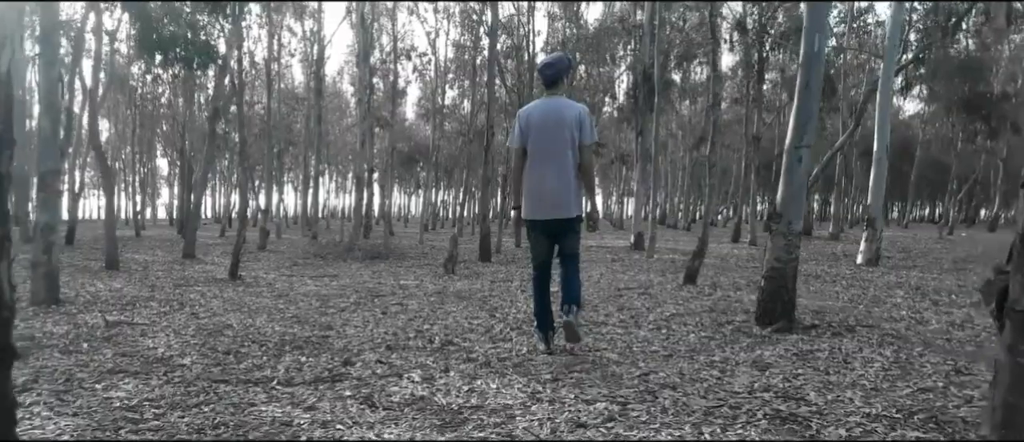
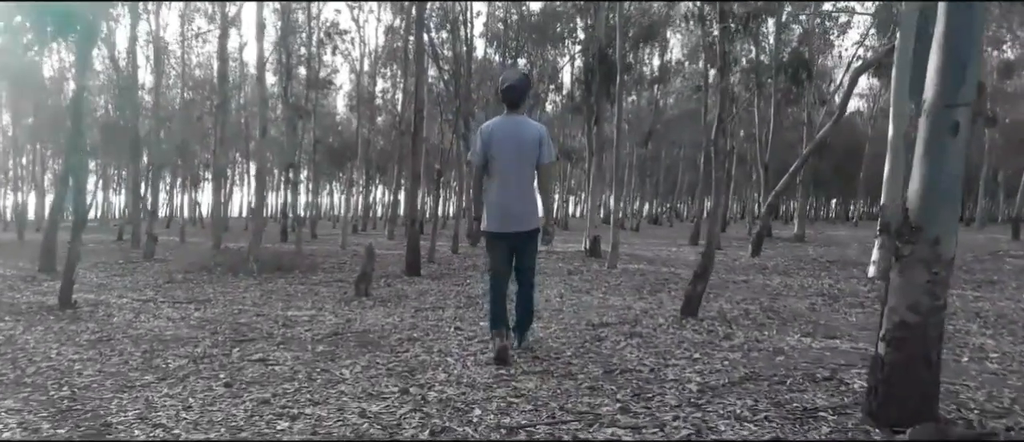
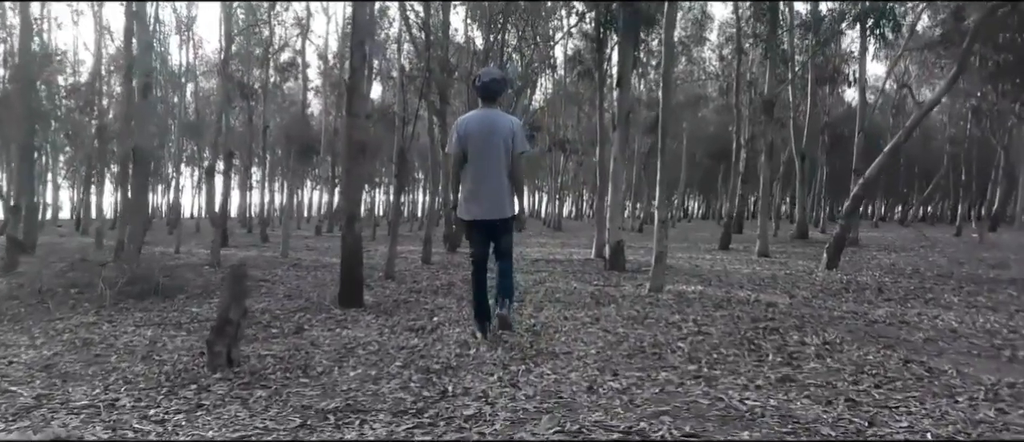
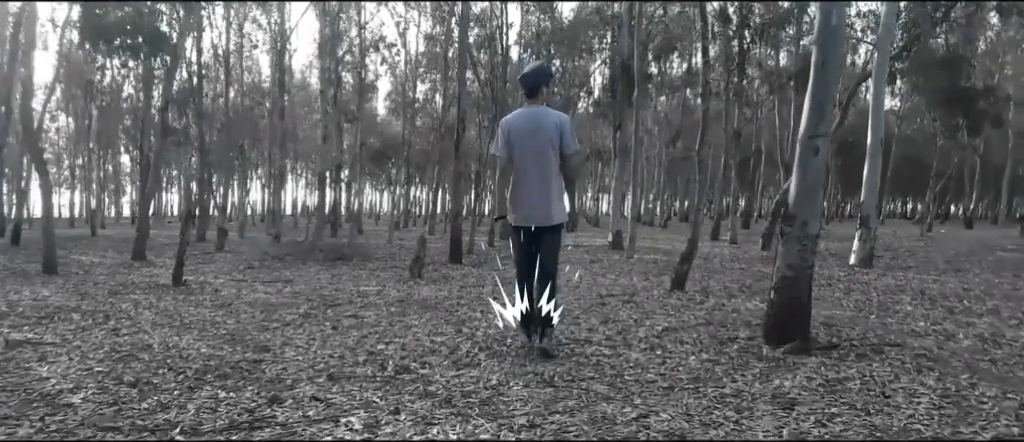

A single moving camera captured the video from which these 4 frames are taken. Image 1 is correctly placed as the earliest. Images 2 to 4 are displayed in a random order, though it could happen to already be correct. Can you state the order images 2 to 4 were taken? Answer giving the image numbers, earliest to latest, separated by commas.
4, 2, 3
